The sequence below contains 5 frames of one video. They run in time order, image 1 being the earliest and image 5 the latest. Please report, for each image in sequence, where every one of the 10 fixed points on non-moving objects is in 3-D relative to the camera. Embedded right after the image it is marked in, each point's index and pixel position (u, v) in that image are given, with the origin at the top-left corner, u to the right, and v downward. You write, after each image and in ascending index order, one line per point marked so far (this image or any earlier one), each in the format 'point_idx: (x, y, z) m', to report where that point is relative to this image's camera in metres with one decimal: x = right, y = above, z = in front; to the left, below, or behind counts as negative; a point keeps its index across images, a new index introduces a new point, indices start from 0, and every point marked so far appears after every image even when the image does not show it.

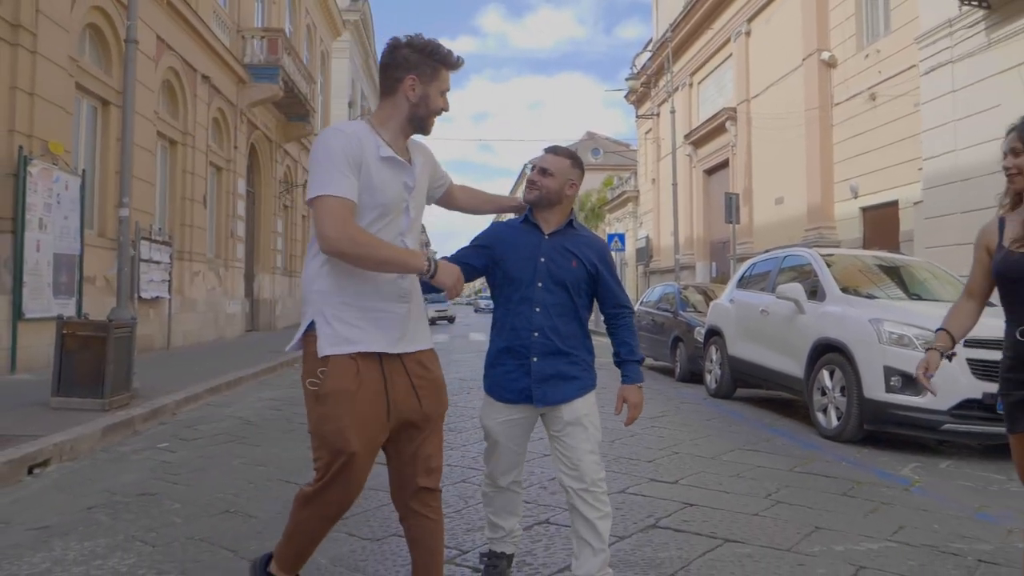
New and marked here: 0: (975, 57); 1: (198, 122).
0: (+6.5, +3.2, +11.3) m
1: (-6.5, +3.4, +17.2) m
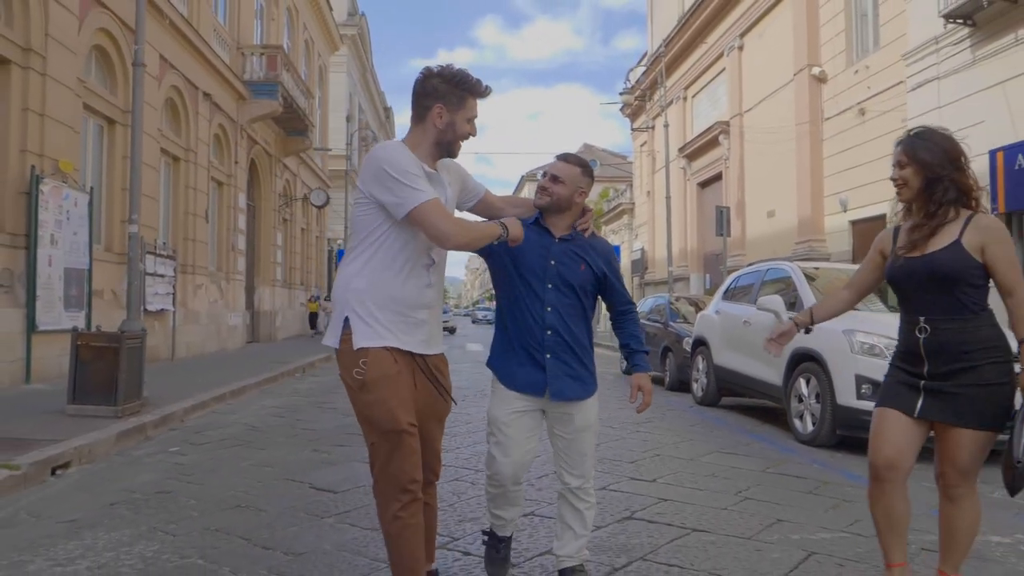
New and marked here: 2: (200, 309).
0: (+6.4, +3.0, +11.8) m
1: (-6.6, +3.2, +17.7) m
2: (-6.5, -0.4, +17.4) m
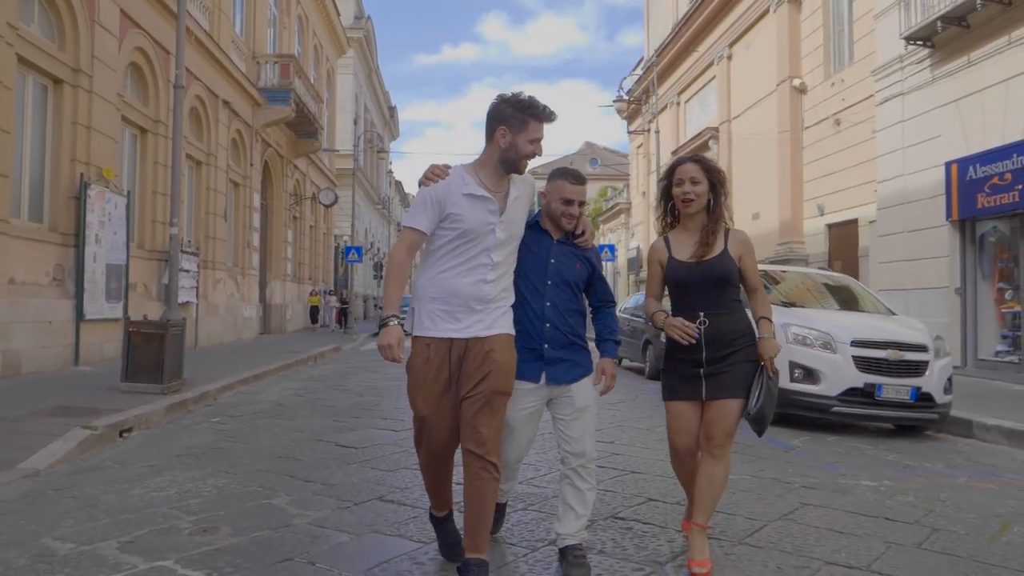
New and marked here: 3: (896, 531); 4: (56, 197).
0: (+6.3, +3.0, +13.0) m
1: (-6.6, +3.3, +19.0) m
2: (-6.5, -0.3, +18.8) m
3: (+1.7, -1.1, +3.8) m
4: (-6.4, +1.3, +11.7) m
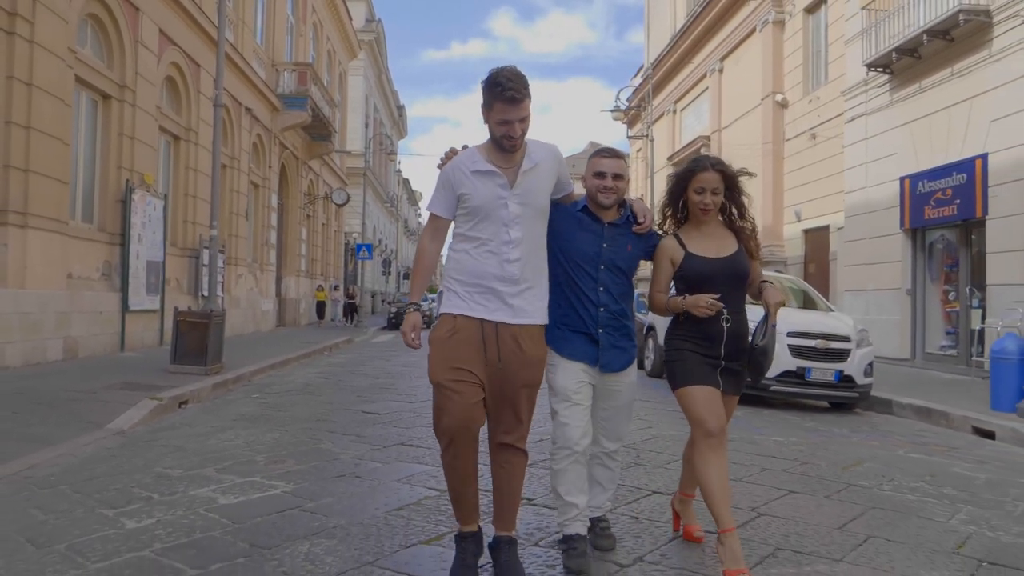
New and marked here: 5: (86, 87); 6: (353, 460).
0: (+6.3, +3.0, +14.5) m
1: (-6.5, +3.4, +20.5) m
2: (-6.5, -0.2, +20.3) m
3: (+1.7, -1.1, +5.3) m
4: (-6.4, +1.4, +13.3) m
5: (-6.4, +3.0, +12.7) m
6: (-1.1, -1.1, +5.6) m
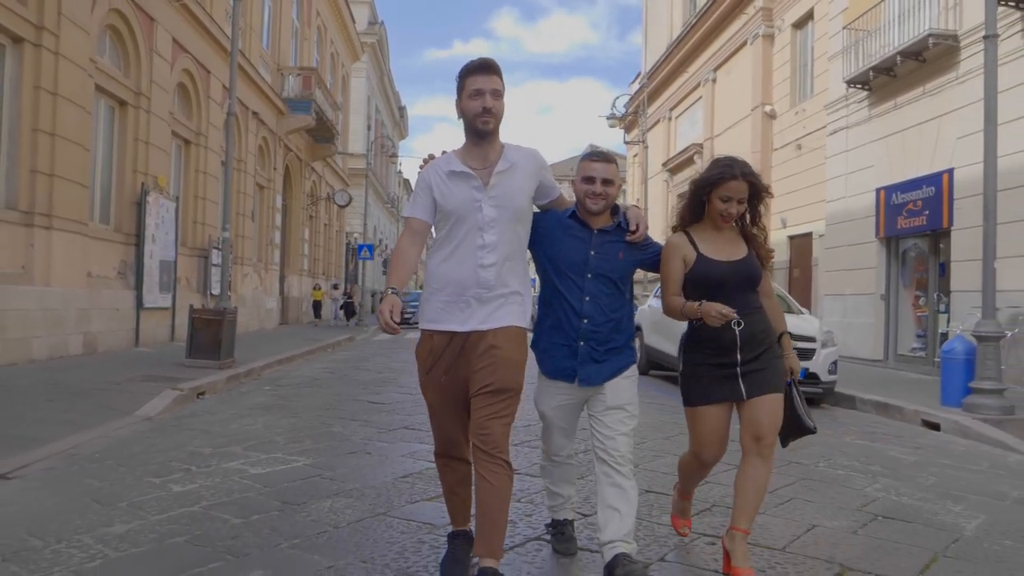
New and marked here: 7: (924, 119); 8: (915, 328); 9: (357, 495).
0: (+6.3, +2.9, +15.2) m
1: (-6.6, +3.4, +21.2) m
2: (-6.6, -0.1, +21.0) m
3: (+1.6, -1.1, +6.0) m
4: (-6.5, +1.4, +14.0) m
5: (-6.5, +3.1, +13.5) m
6: (-1.1, -1.1, +6.3) m
7: (+6.5, +2.7, +13.3) m
8: (+6.7, -0.7, +14.0) m
9: (-0.8, -1.1, +4.5) m
